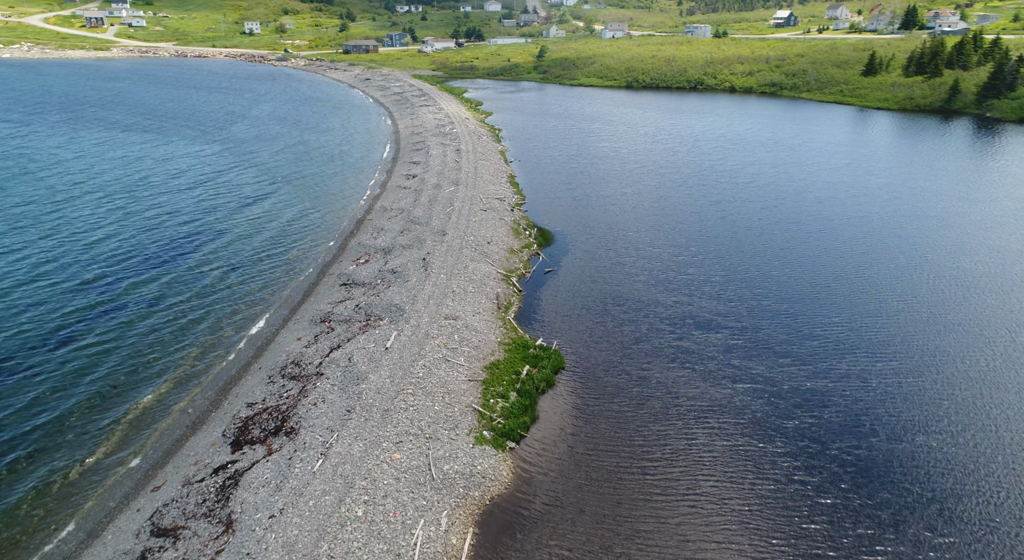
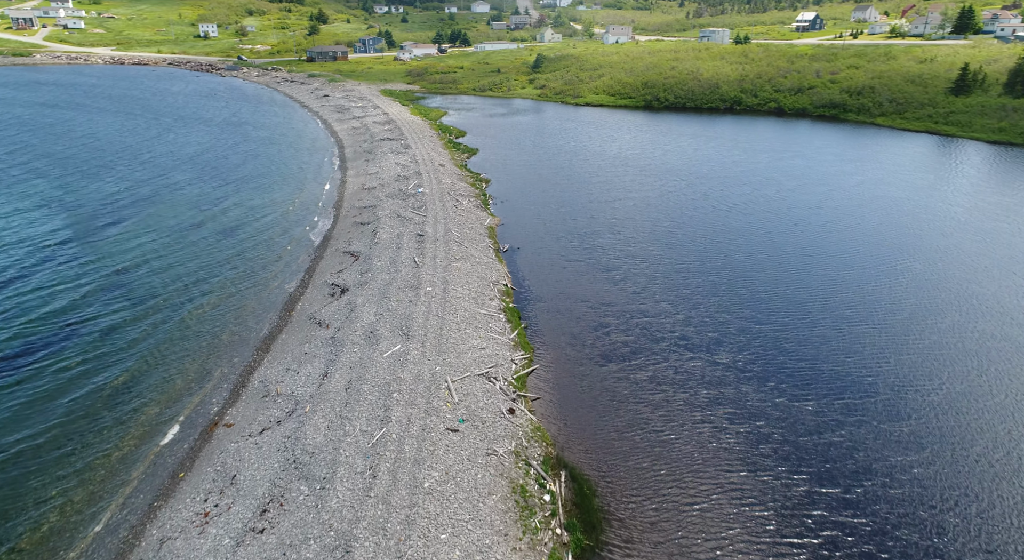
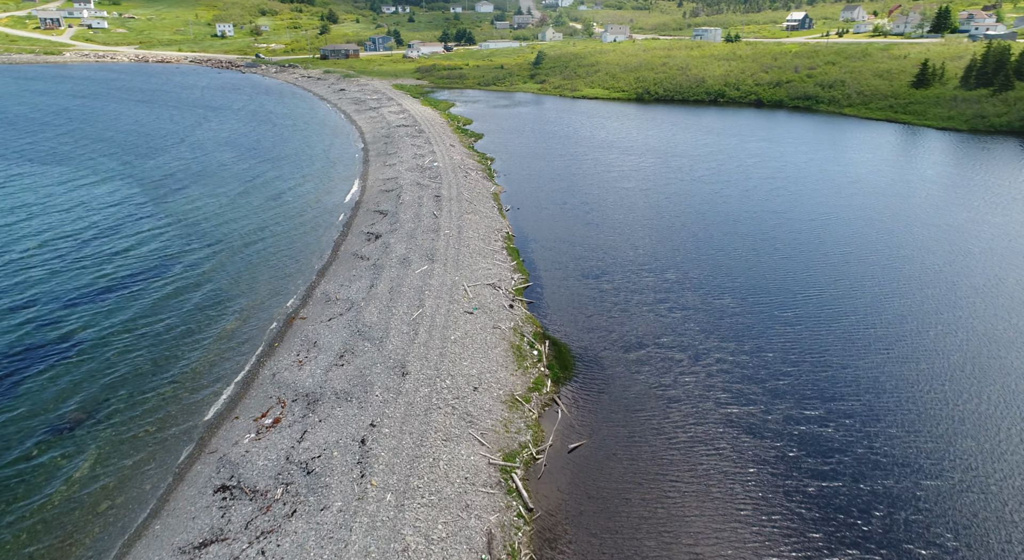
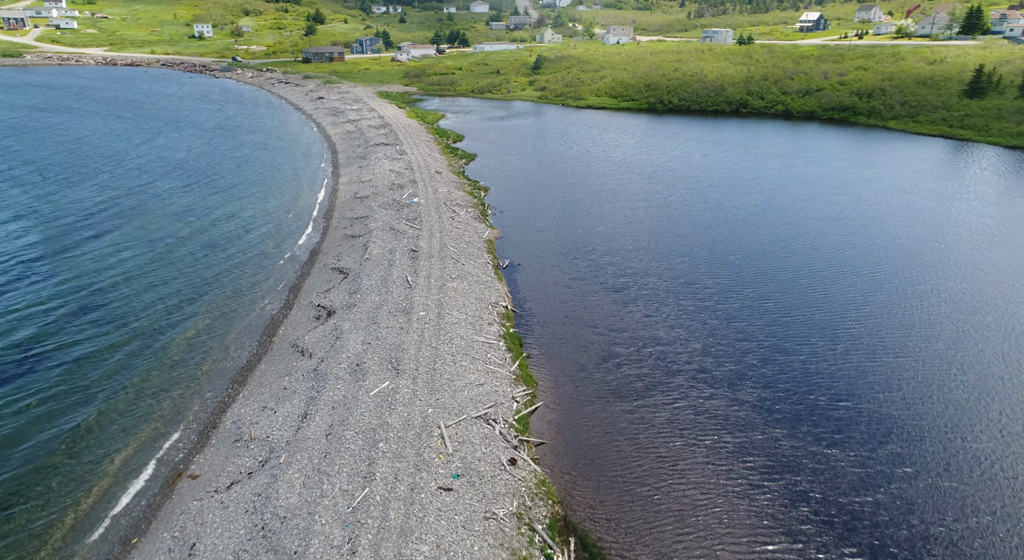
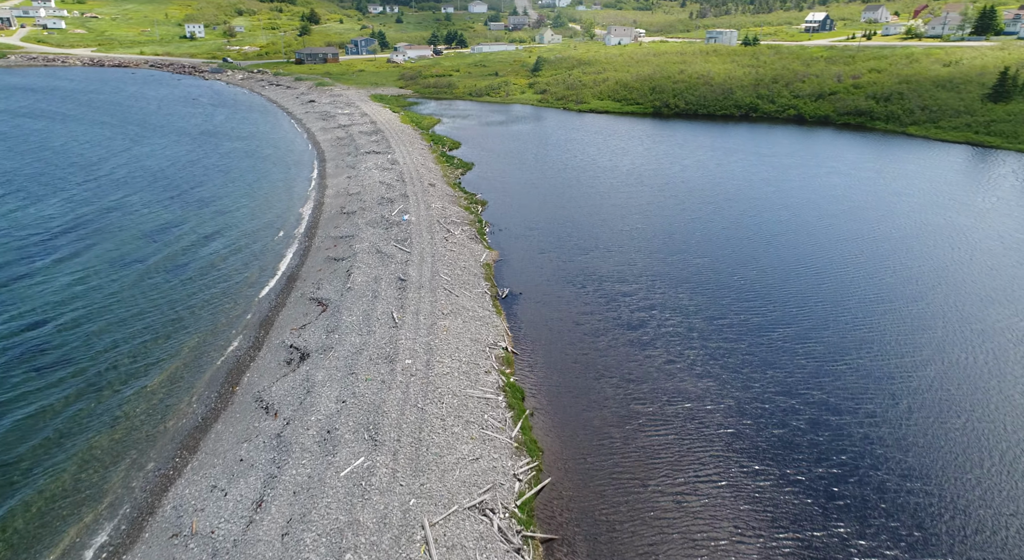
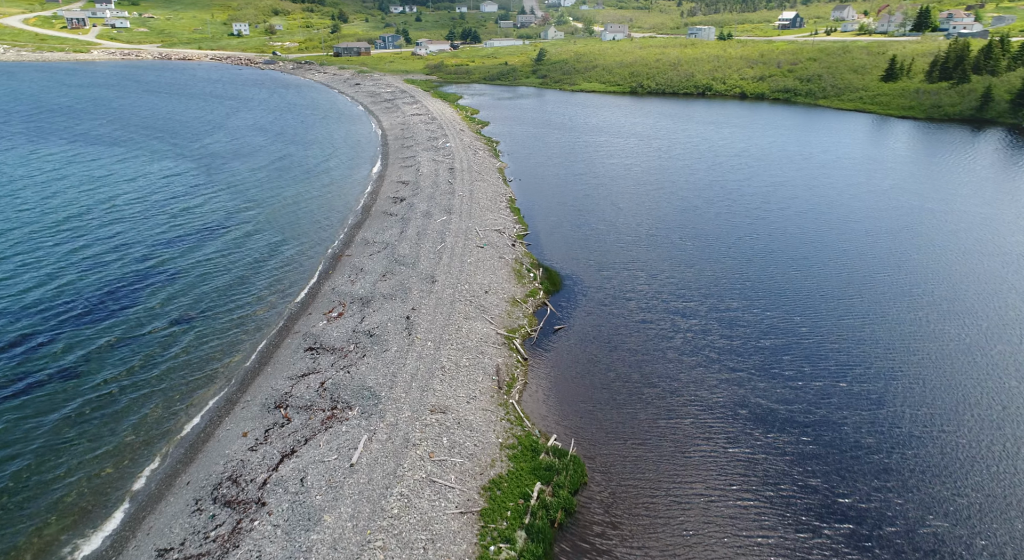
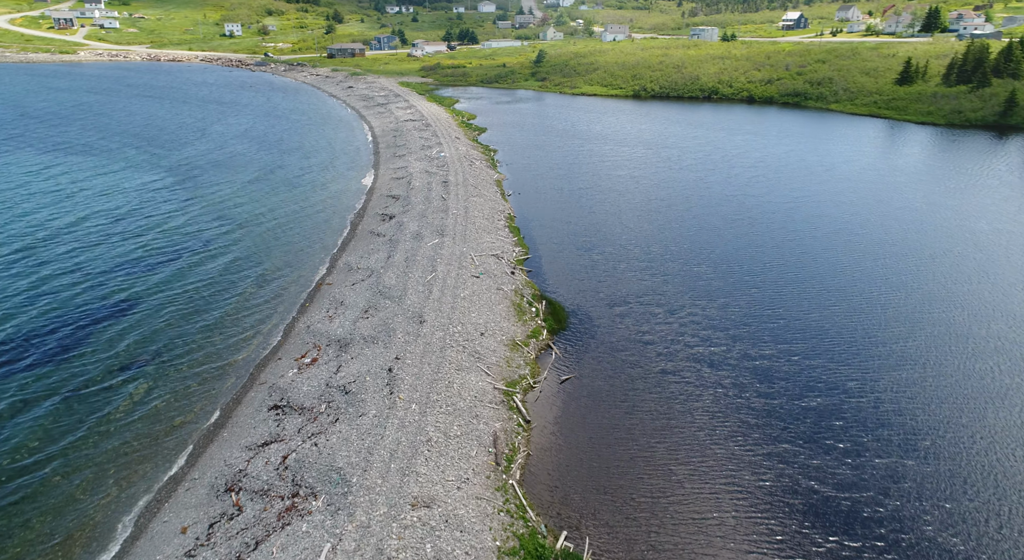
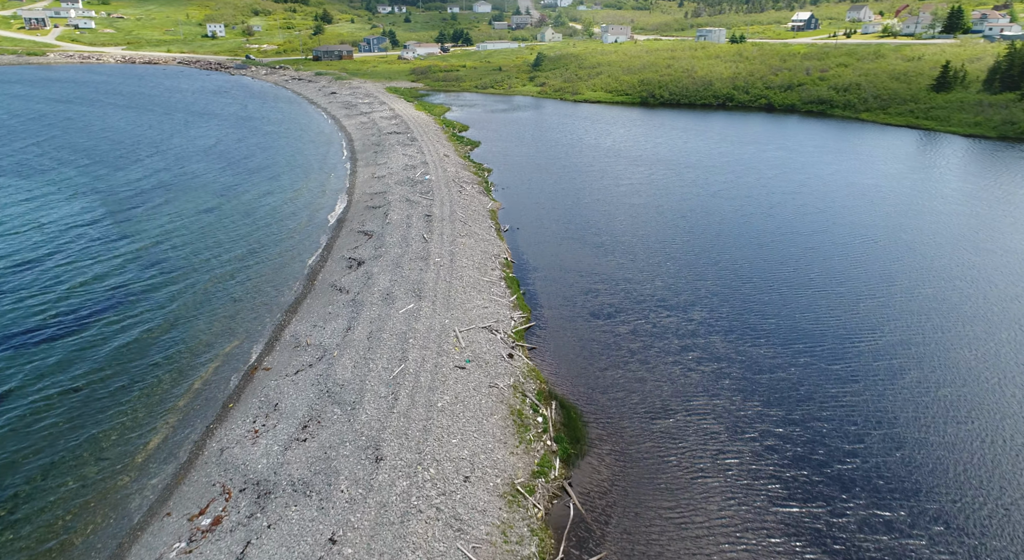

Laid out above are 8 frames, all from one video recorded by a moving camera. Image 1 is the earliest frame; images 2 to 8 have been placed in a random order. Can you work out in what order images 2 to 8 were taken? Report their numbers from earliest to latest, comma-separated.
6, 7, 3, 8, 2, 4, 5
